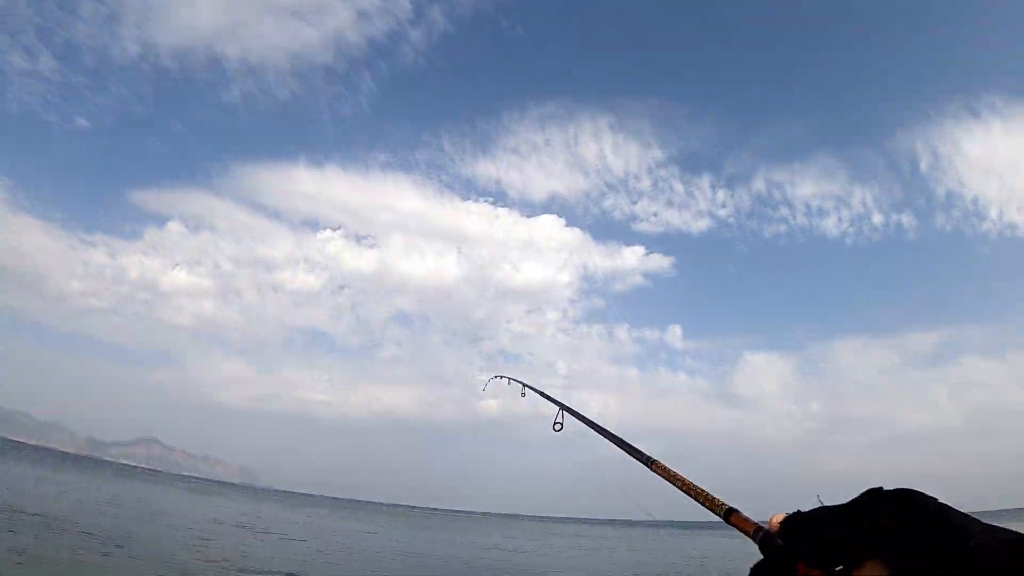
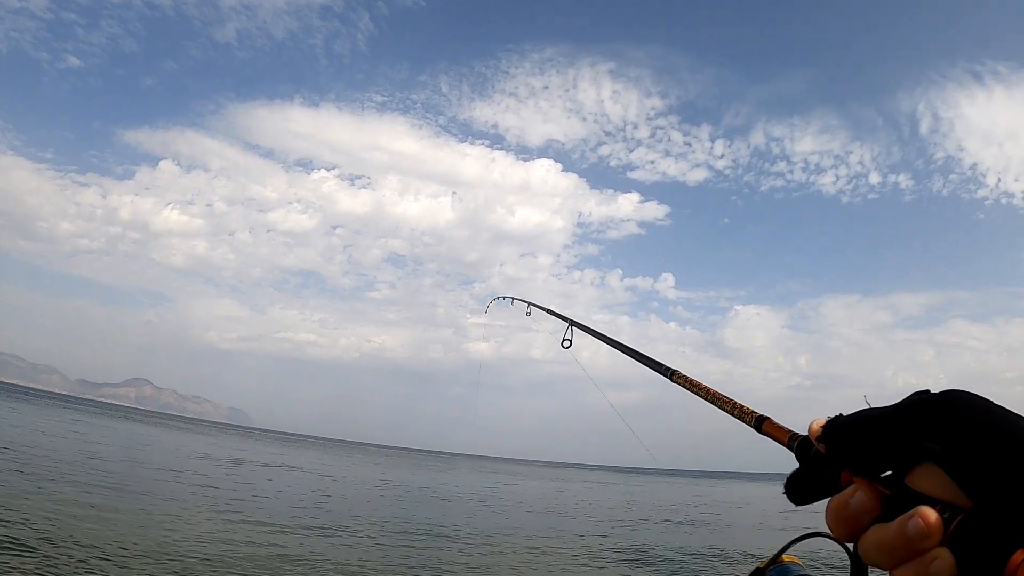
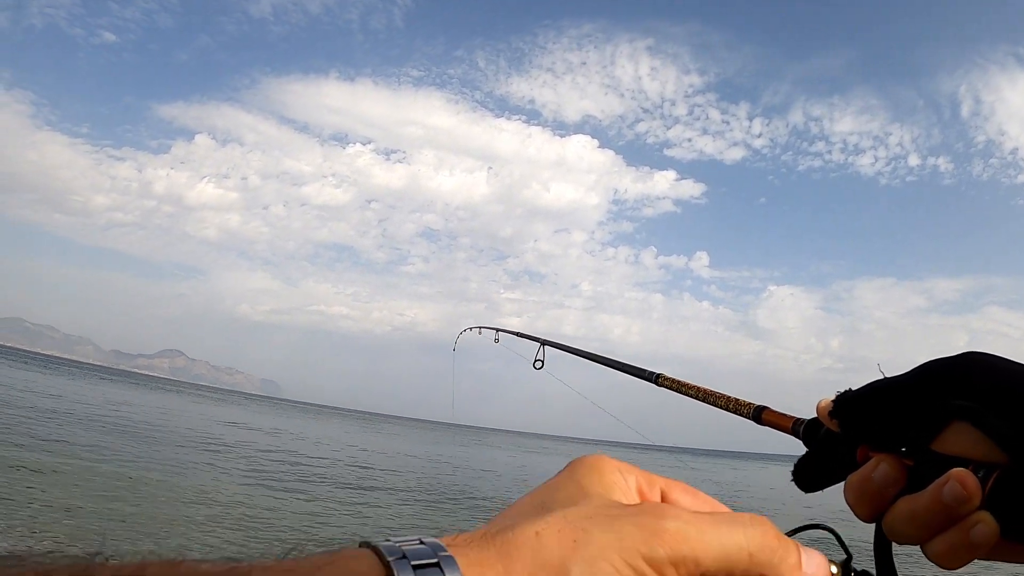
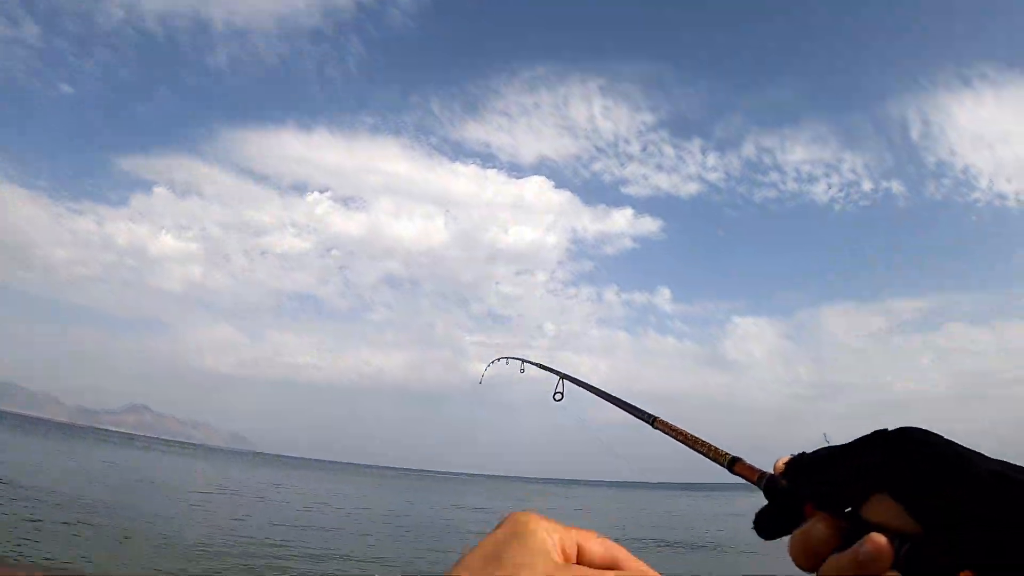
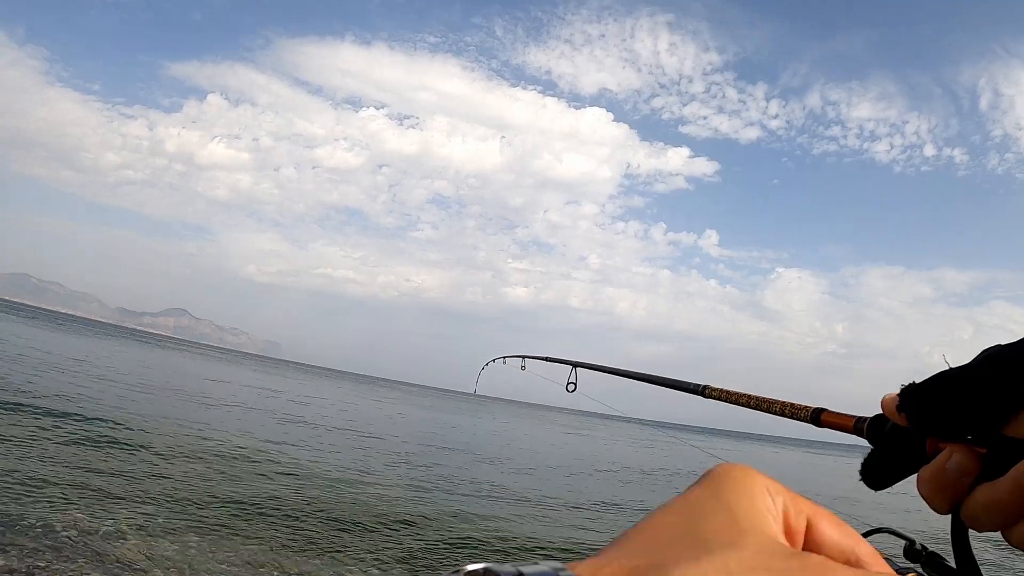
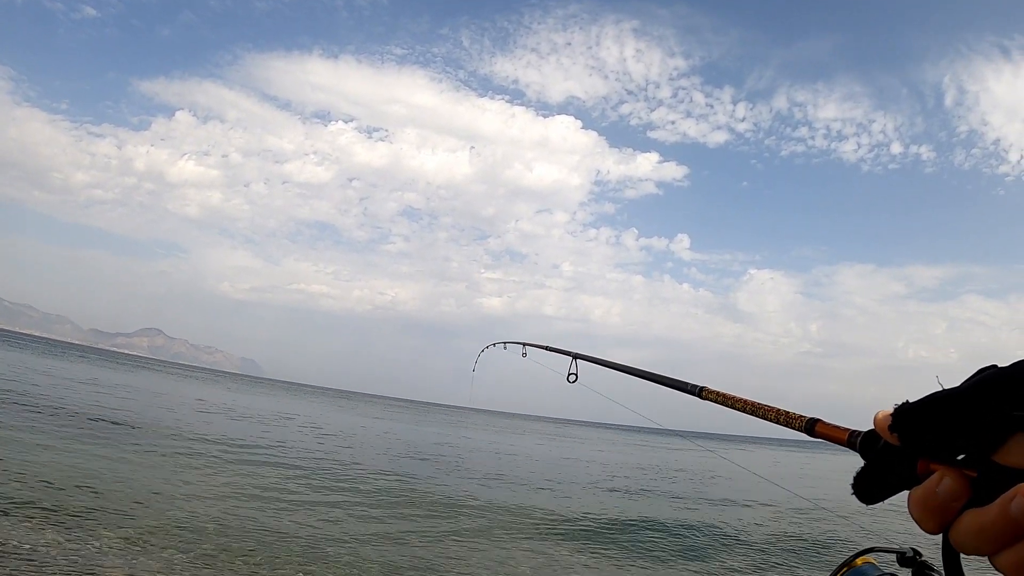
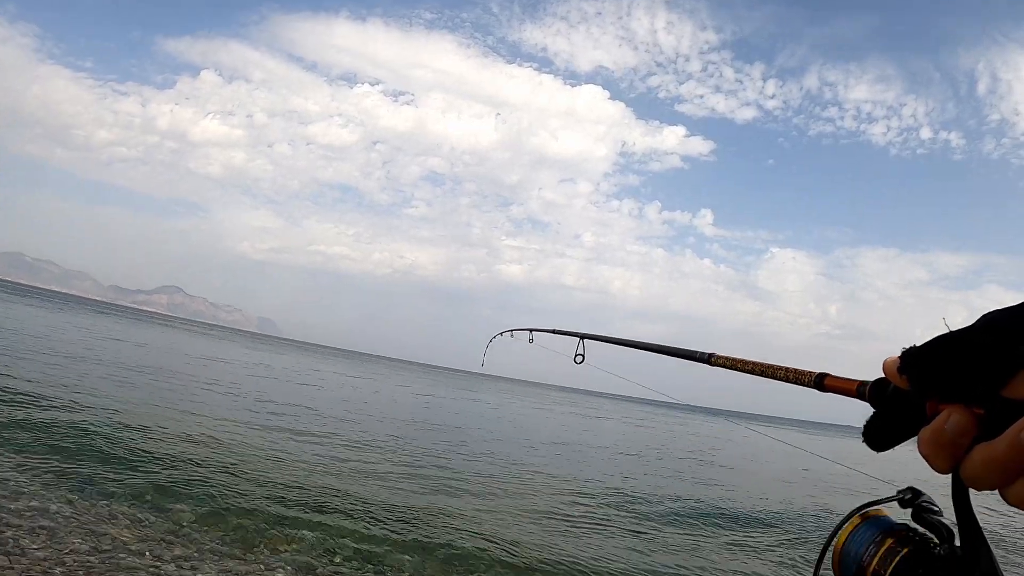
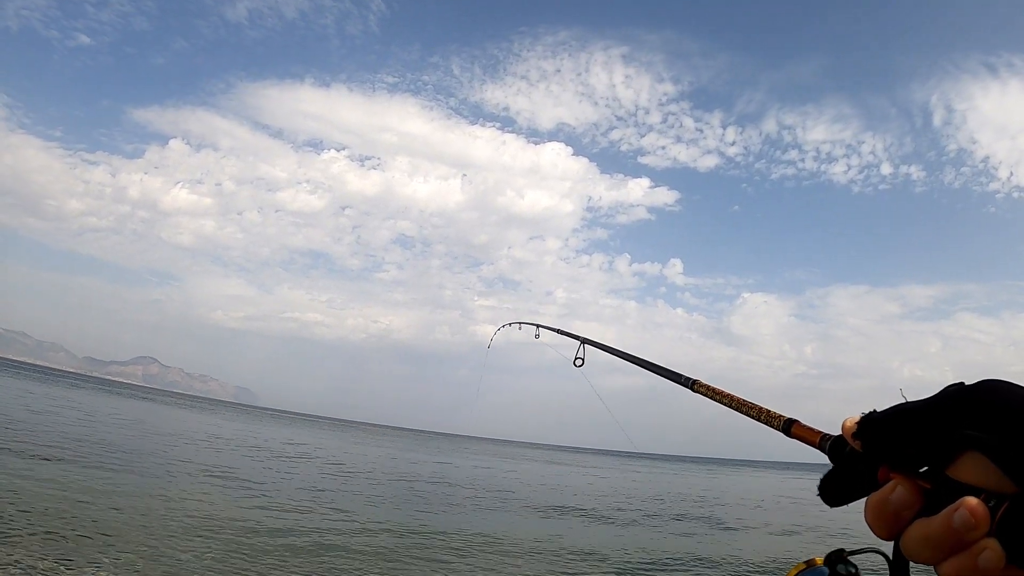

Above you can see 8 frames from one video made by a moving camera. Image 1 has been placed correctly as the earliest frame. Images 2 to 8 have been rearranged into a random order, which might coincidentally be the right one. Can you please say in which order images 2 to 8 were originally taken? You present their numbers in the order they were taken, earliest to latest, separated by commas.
4, 2, 8, 3, 6, 5, 7
